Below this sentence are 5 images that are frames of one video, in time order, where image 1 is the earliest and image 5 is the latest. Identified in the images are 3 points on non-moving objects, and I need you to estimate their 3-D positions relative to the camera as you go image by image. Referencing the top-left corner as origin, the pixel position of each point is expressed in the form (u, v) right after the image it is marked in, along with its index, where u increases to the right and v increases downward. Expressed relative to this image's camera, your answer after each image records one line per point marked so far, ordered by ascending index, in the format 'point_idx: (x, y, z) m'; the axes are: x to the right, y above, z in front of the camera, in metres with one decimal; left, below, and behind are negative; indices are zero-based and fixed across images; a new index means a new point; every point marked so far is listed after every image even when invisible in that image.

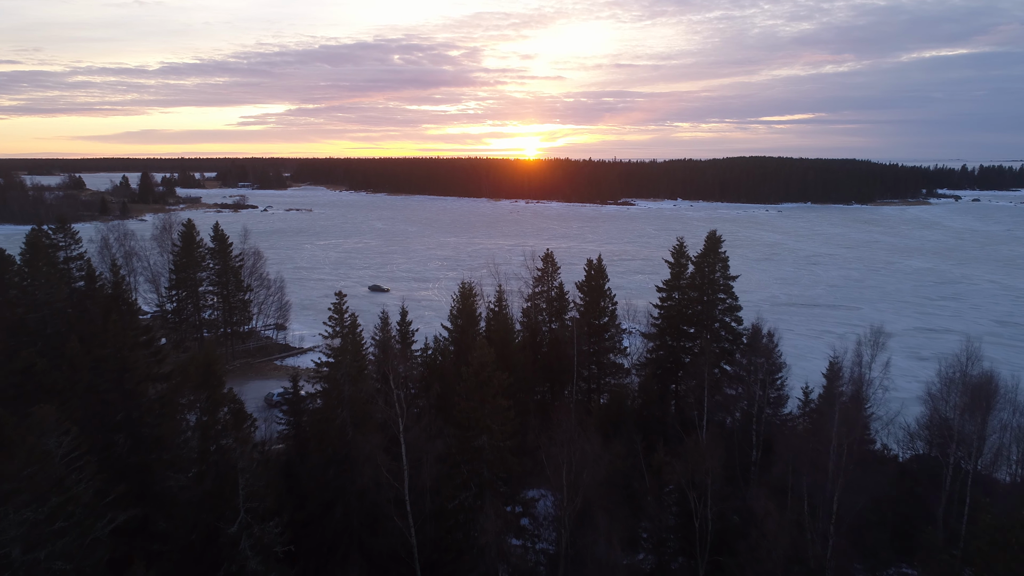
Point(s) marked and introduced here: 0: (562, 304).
0: (+1.4, -0.5, +17.0) m
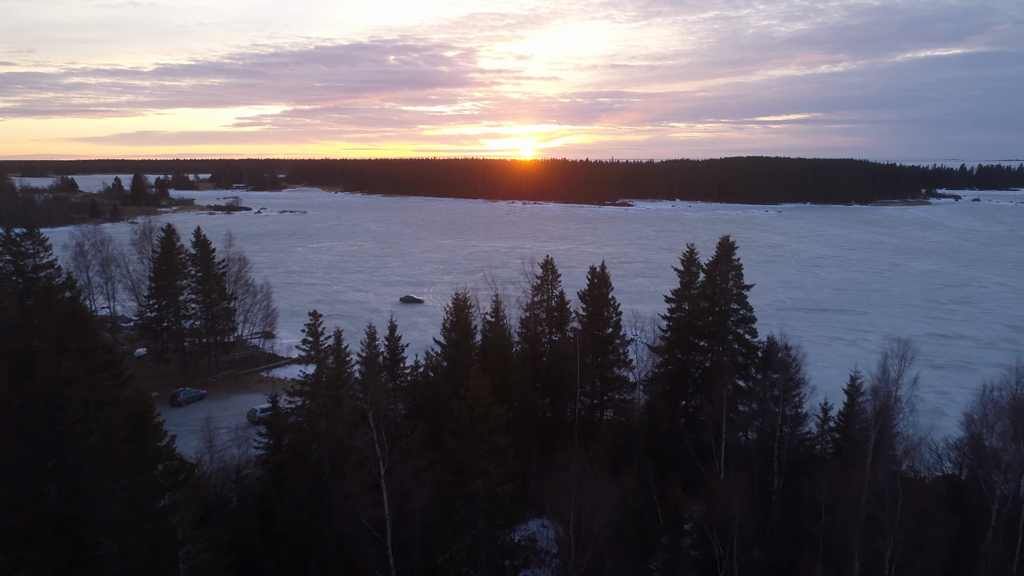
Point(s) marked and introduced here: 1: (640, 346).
0: (+1.3, -0.7, +16.0) m
1: (+3.7, -1.7, +17.6) m
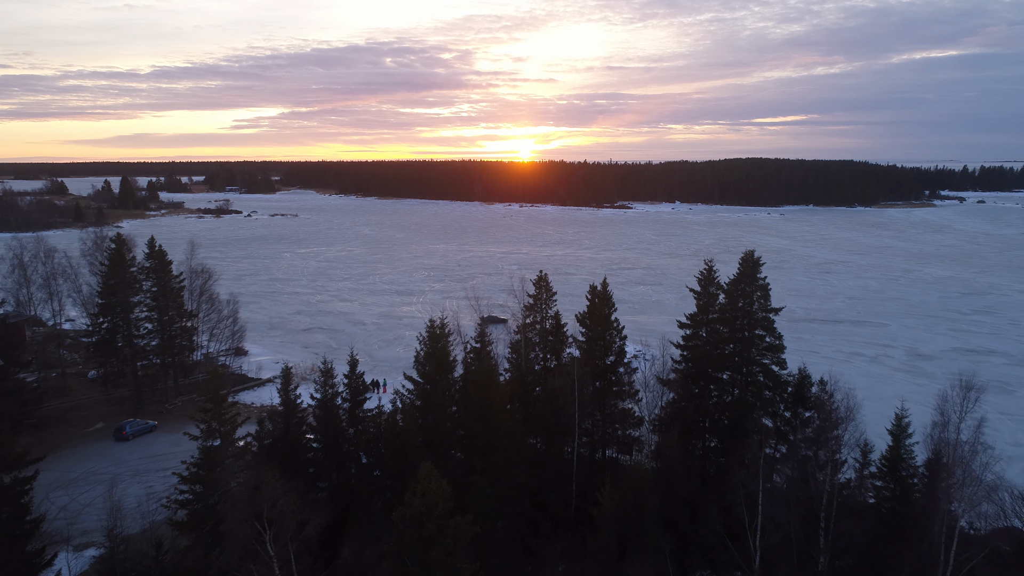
0: (+1.1, -1.2, +13.9) m
1: (+3.5, -2.2, +15.5) m
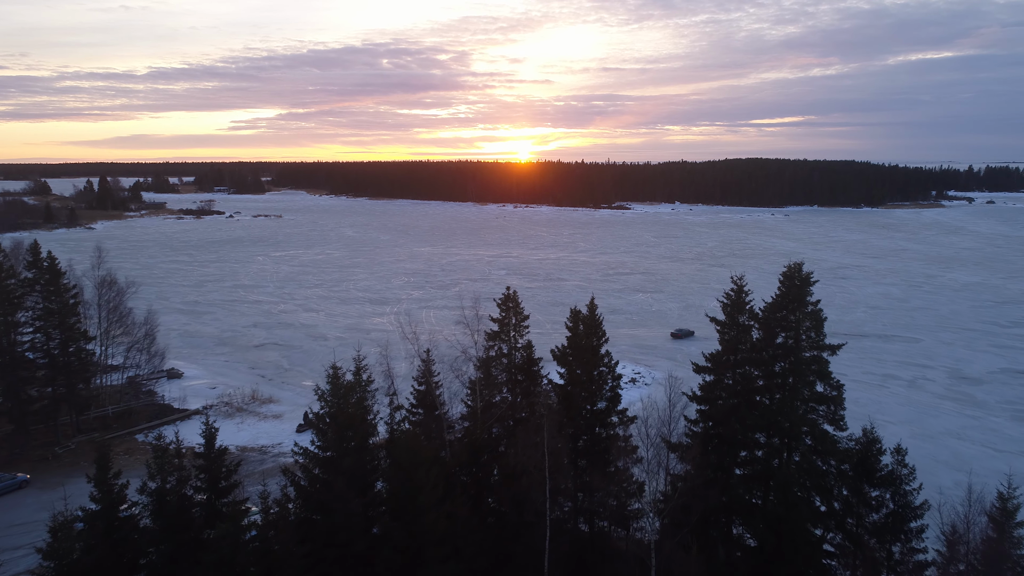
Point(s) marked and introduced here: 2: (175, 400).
0: (+0.3, -1.6, +10.4) m
1: (+2.7, -2.6, +12.0) m
2: (-10.6, -3.5, +19.2) m
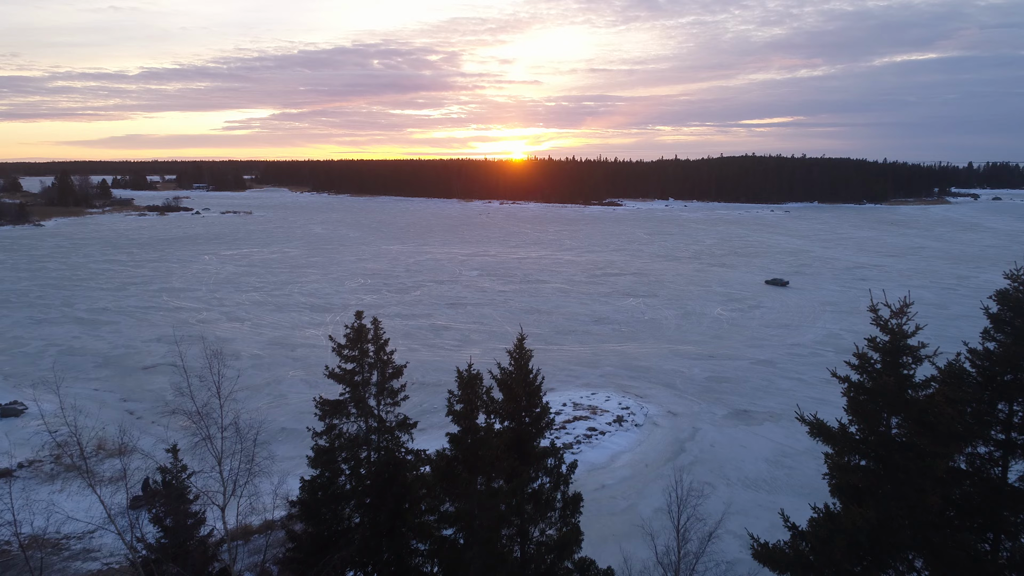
0: (-0.9, -1.8, +5.2) m
1: (+1.4, -2.8, +6.9) m
2: (-12.0, -3.7, +13.9) m
